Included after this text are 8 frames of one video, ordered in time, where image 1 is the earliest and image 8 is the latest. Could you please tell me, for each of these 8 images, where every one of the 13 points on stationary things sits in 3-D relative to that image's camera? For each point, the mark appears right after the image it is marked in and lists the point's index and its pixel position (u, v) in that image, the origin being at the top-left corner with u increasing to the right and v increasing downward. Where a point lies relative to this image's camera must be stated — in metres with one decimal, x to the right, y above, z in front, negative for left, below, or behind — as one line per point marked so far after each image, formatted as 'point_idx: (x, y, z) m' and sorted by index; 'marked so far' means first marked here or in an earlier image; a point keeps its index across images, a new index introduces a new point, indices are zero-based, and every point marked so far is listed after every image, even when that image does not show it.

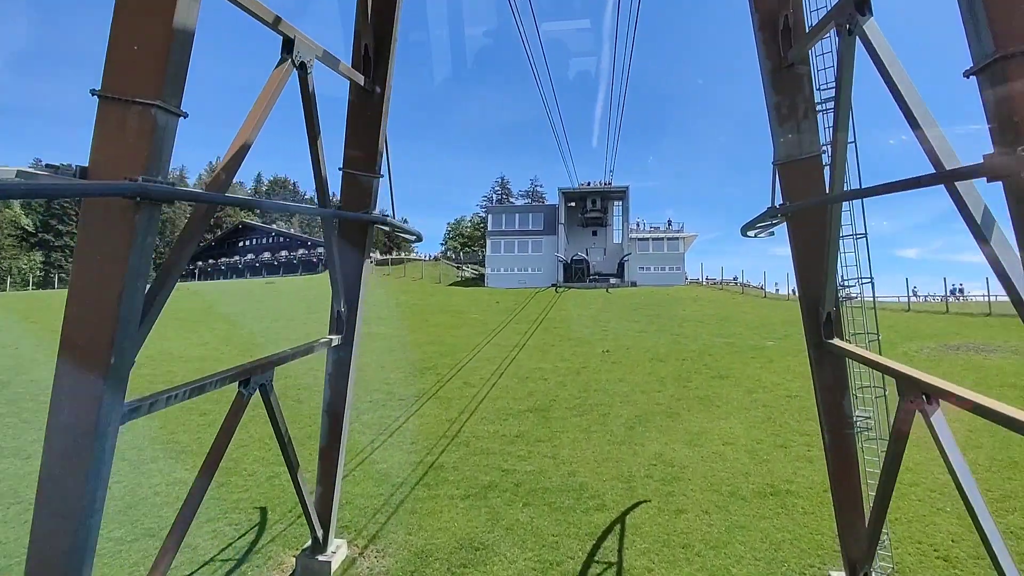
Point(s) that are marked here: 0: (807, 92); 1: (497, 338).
0: (+2.3, +1.5, +4.6) m
1: (-0.4, -1.5, +17.2) m
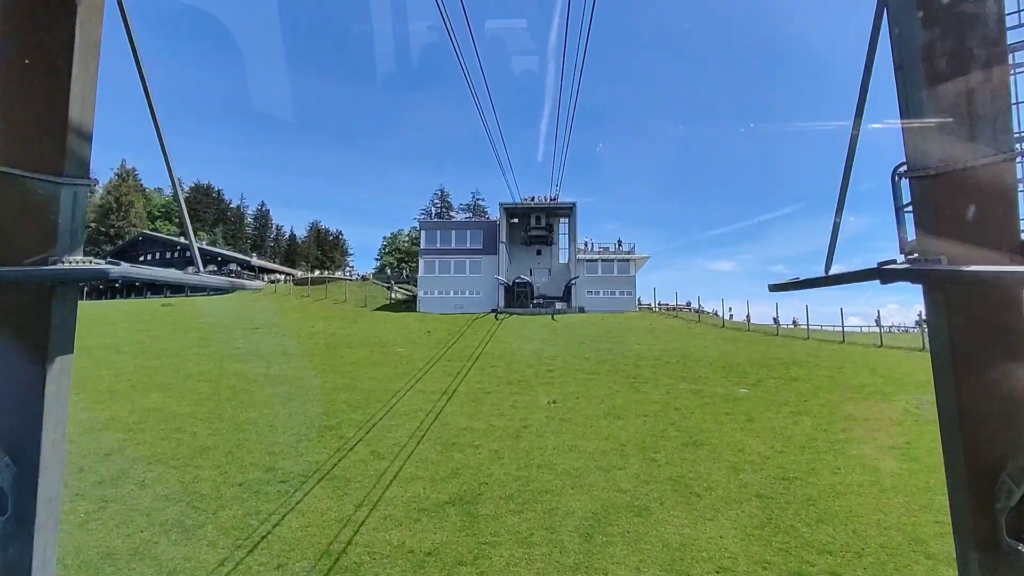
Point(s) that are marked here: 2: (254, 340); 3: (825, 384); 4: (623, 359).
0: (+1.8, +1.0, +2.1) m
1: (-2.2, -2.3, +14.3) m
2: (-8.5, -1.7, +19.0) m
3: (+6.7, -2.1, +12.4) m
4: (+3.0, -2.0, +15.6) m
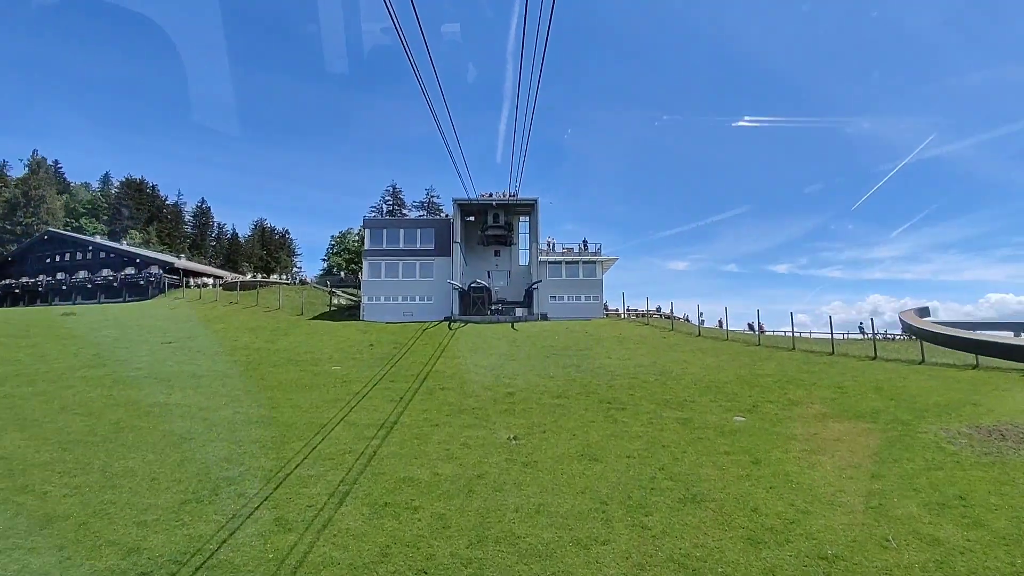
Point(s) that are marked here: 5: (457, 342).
0: (+1.6, +0.8, 0.0) m
1: (-3.2, -2.5, +11.9) m
2: (-9.8, -2.0, +16.1) m
3: (+5.9, -2.3, +10.6) m
4: (+1.9, -2.1, +13.5) m
5: (-1.7, -1.7, +17.9) m
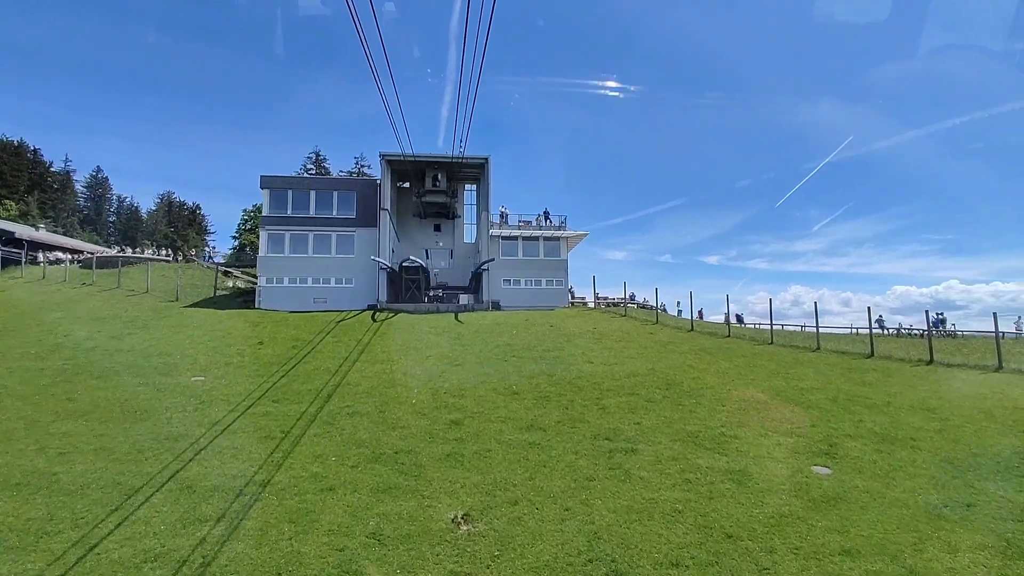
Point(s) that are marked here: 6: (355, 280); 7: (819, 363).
0: (+2.2, +0.9, -4.1) m
1: (-3.9, -2.2, +7.2) m
2: (-10.9, -1.4, +10.7) m
3: (+5.3, -2.0, +6.9) m
4: (+1.0, -1.8, +9.4) m
5: (-3.0, -1.2, +13.3) m
6: (-5.1, +0.3, +18.8) m
7: (+6.1, -1.5, +11.4) m
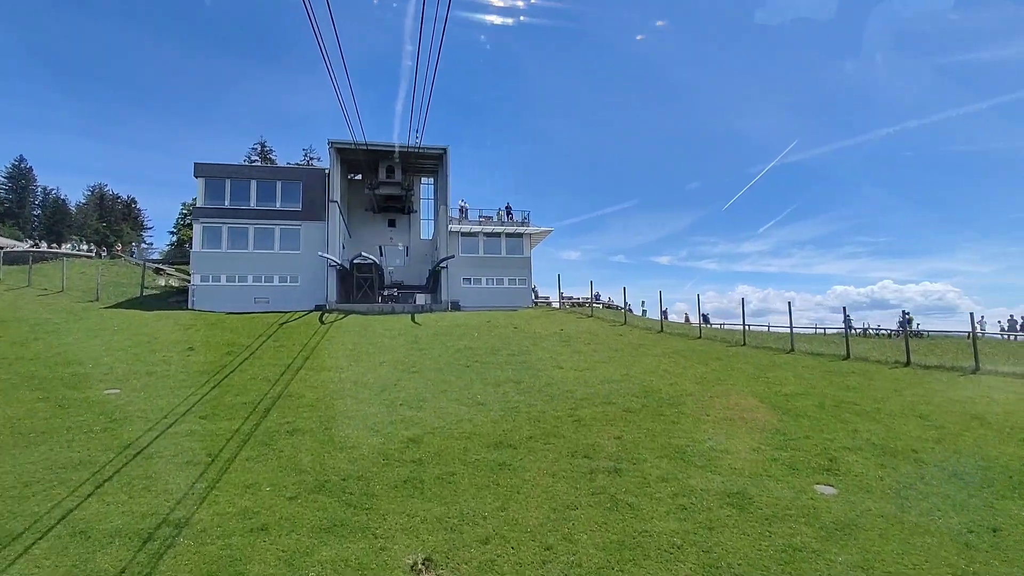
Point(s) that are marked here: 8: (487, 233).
0: (+2.7, +0.9, -4.9) m
1: (-4.2, -2.1, +6.0) m
2: (-11.5, -1.4, +8.9) m
3: (+4.9, -2.0, +6.3) m
4: (+0.5, -1.7, +8.5) m
5: (-3.8, -1.1, +12.1) m
6: (-6.3, +0.3, +17.4) m
7: (+5.4, -1.5, +10.9) m
8: (-0.9, +1.8, +19.1) m
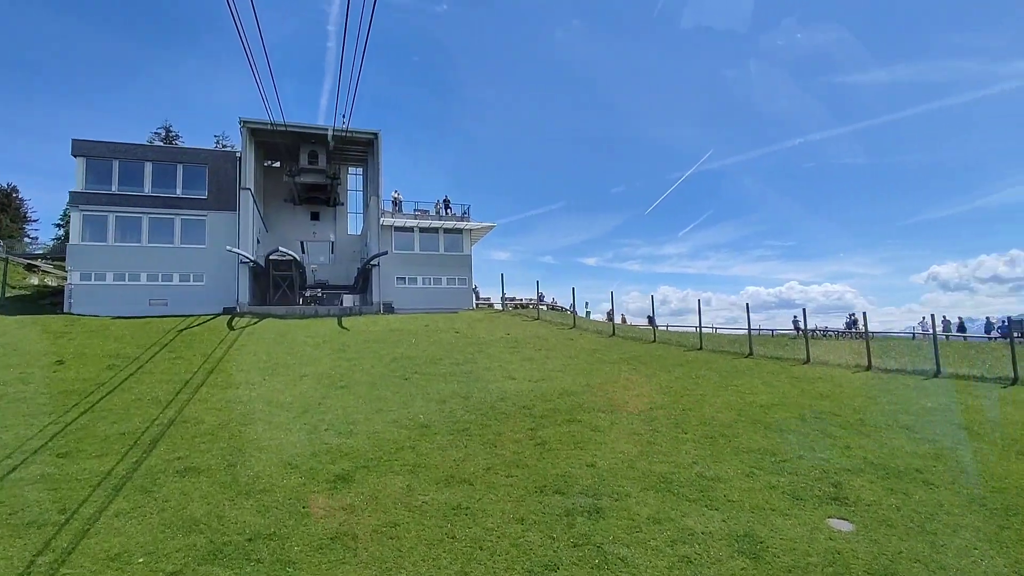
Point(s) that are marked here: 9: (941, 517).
0: (+3.7, +0.9, -5.8) m
1: (-4.5, -2.1, +4.2) m
2: (-12.0, -1.4, +6.2) m
3: (+4.5, -2.0, +5.6) m
4: (-0.1, -1.8, +7.3) m
5: (-4.9, -1.1, +10.3) m
6: (-8.0, +0.3, +15.3) m
7: (+4.4, -1.5, +10.3) m
8: (-2.8, +1.8, +17.6) m
9: (+3.8, -2.1, +5.2) m
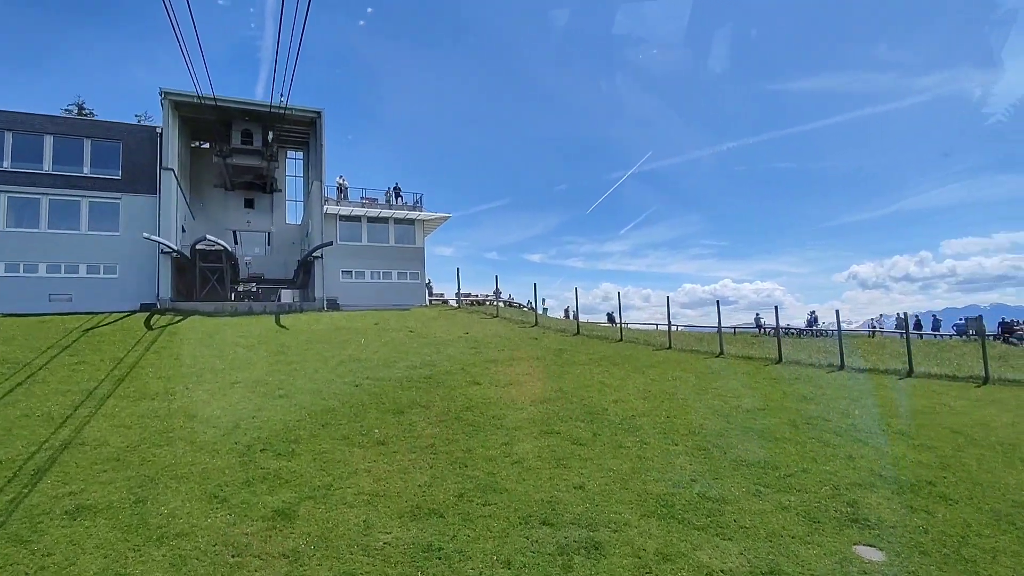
0: (+4.7, +0.8, -6.3) m
1: (-4.5, -2.1, +2.8) m
2: (-12.2, -1.3, +4.1) m
3: (+4.4, -2.0, +5.2) m
4: (-0.4, -1.7, +6.4) m
5: (-5.4, -1.0, +8.9) m
6: (-9.1, +0.5, +13.5) m
7: (+3.8, -1.4, +9.7) m
8: (-4.1, +1.9, +16.3) m
9: (+3.7, -2.0, +4.7) m
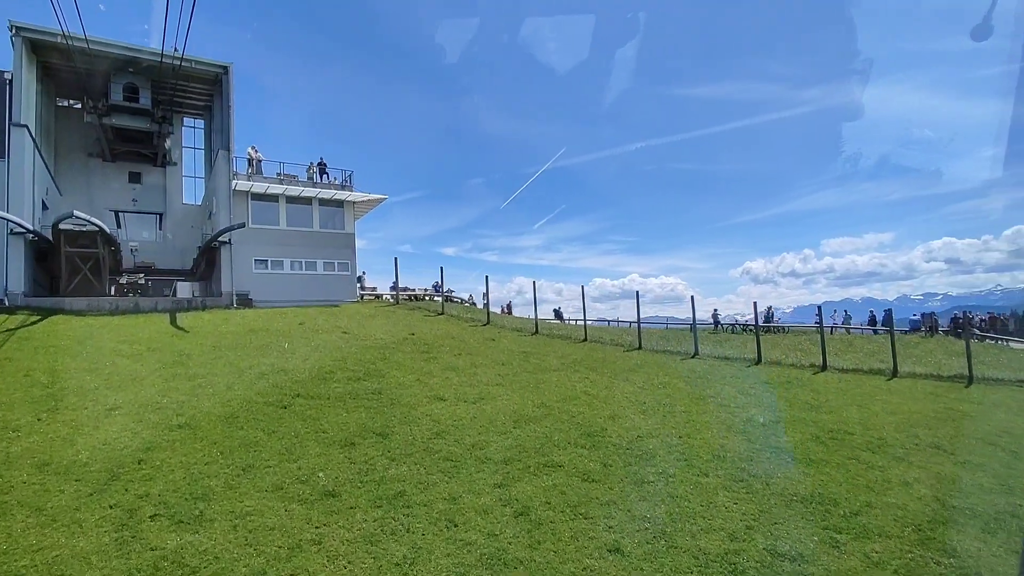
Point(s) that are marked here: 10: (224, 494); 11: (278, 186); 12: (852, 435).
0: (+6.5, +0.7, -7.0) m
1: (-4.0, -2.0, +0.7) m
2: (-11.8, -1.2, +0.8) m
3: (+4.4, -1.9, +4.3) m
4: (-0.5, -1.6, +4.8) m
5: (-5.8, -0.9, +6.6) m
6: (-10.1, +0.6, +10.6) m
7: (+3.2, -1.3, +8.8) m
8: (-5.5, +2.1, +14.1) m
9: (+3.9, -2.0, +3.7) m
10: (-2.2, -1.6, +4.4) m
11: (-5.7, +2.3, +13.7) m
12: (+3.8, -1.6, +6.4) m
